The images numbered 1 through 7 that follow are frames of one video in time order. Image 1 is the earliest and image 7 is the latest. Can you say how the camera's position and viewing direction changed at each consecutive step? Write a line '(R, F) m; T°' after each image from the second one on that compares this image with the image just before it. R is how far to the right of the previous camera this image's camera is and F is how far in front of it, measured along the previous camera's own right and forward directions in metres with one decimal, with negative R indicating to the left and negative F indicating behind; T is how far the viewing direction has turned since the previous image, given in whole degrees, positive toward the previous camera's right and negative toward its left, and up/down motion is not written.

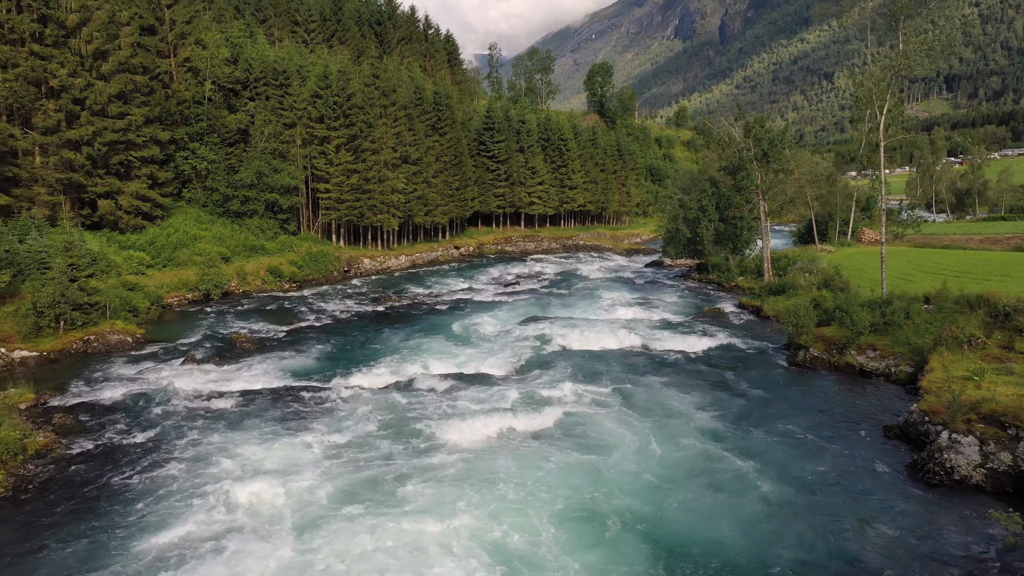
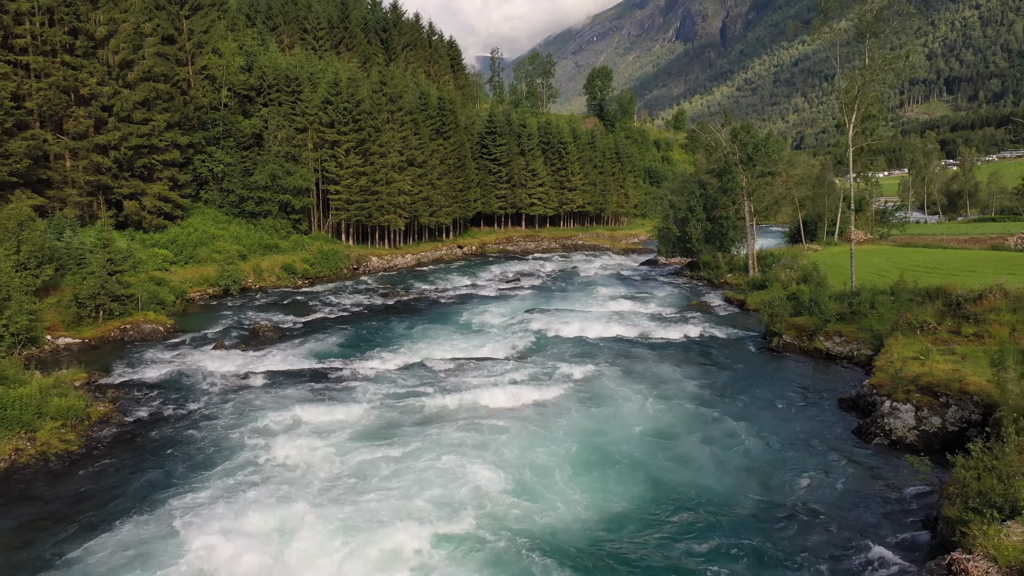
(0.0, -2.2) m; 0°
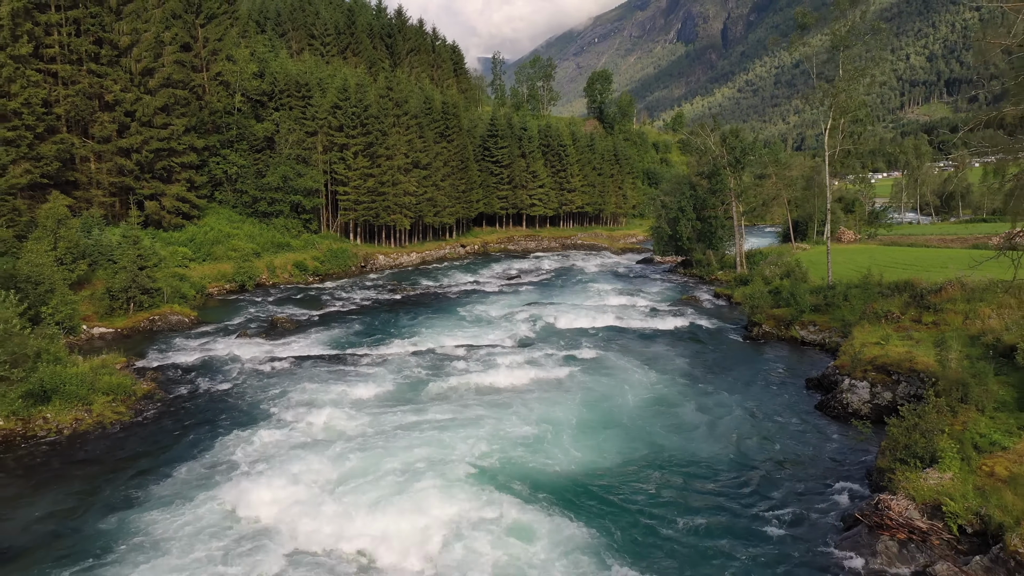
(0.0, -2.0) m; 0°
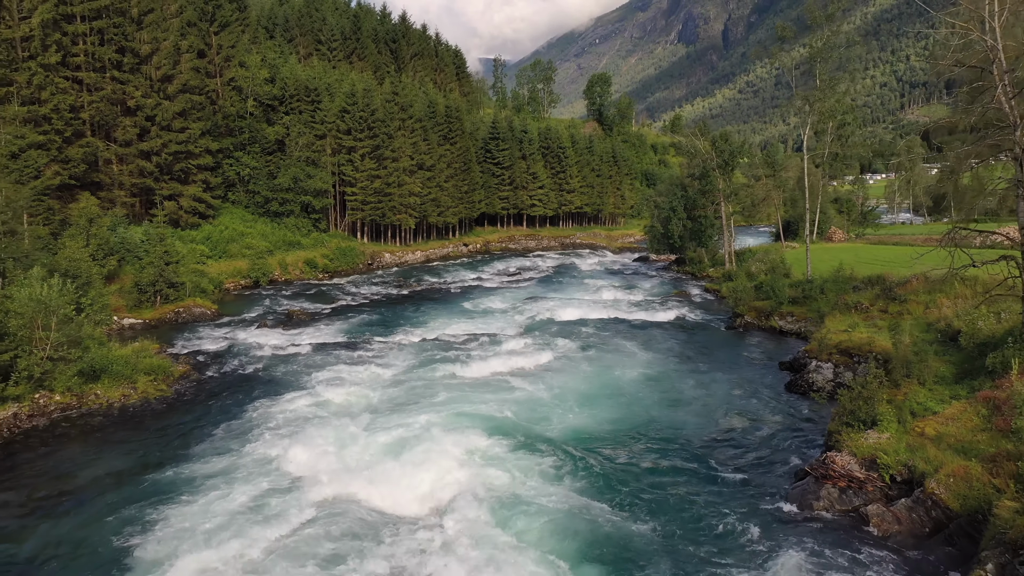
(0.0, -2.1) m; 0°
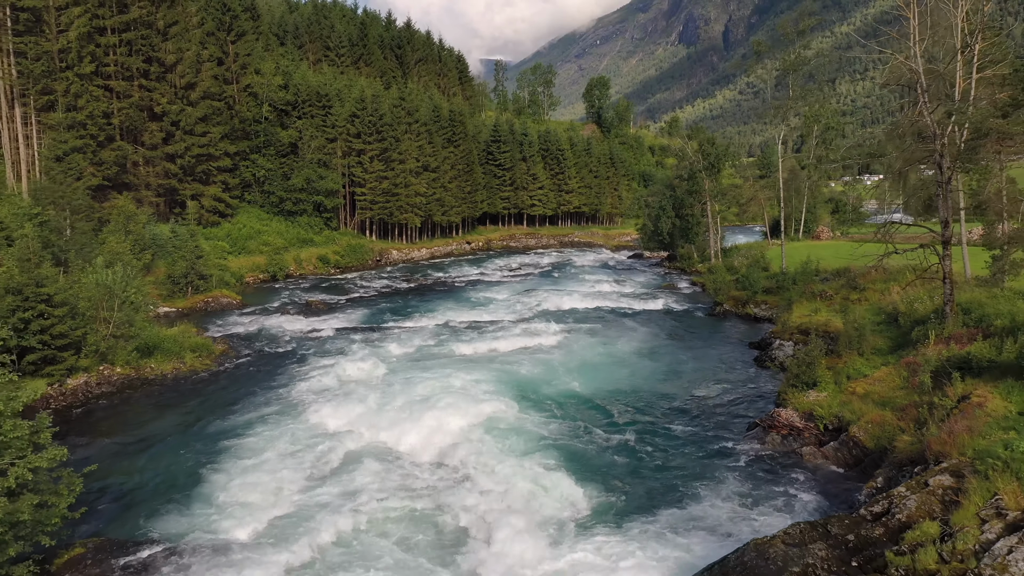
(0.0, -2.9) m; 0°
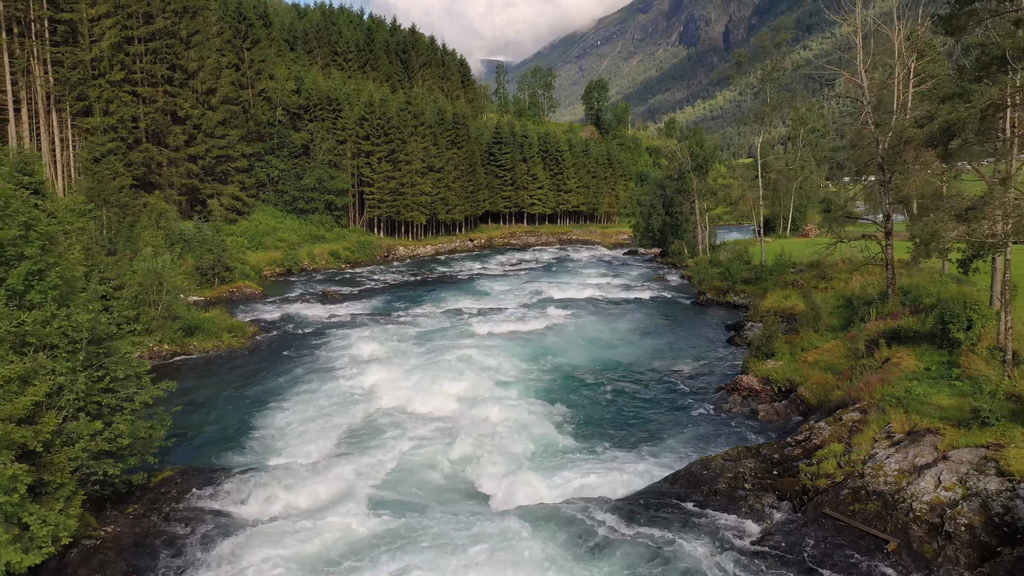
(0.0, -2.9) m; 0°
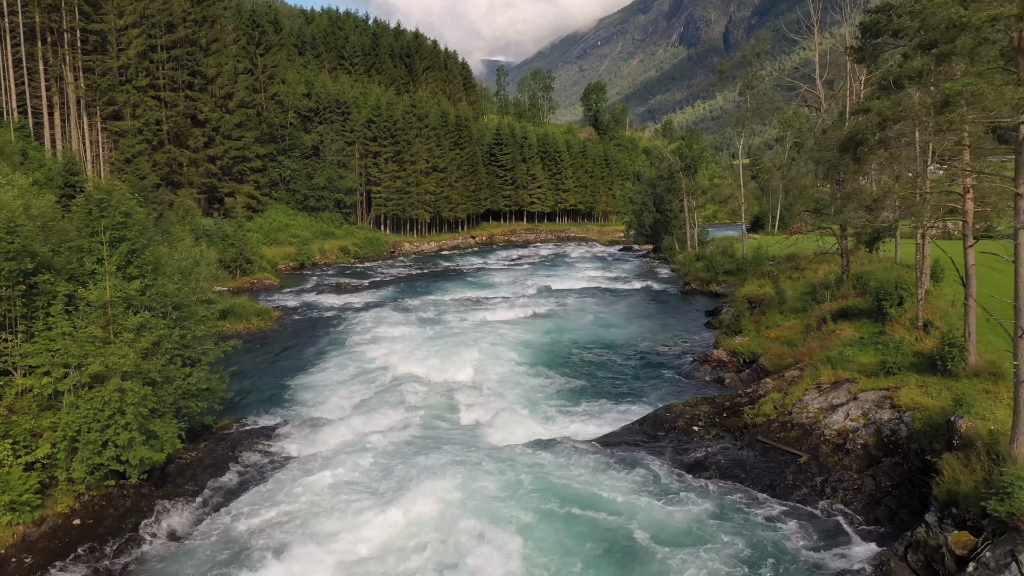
(0.0, -2.9) m; 0°
